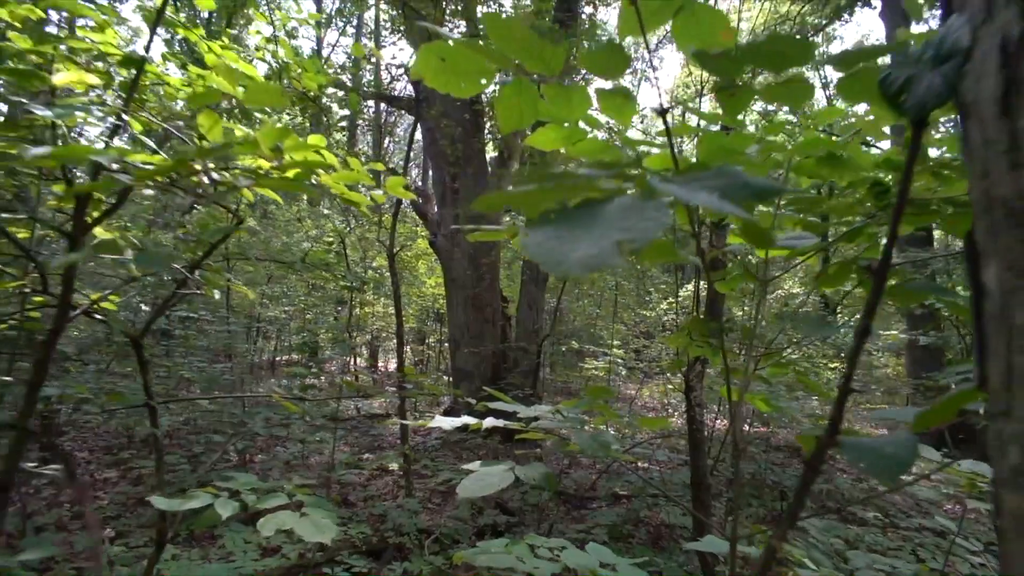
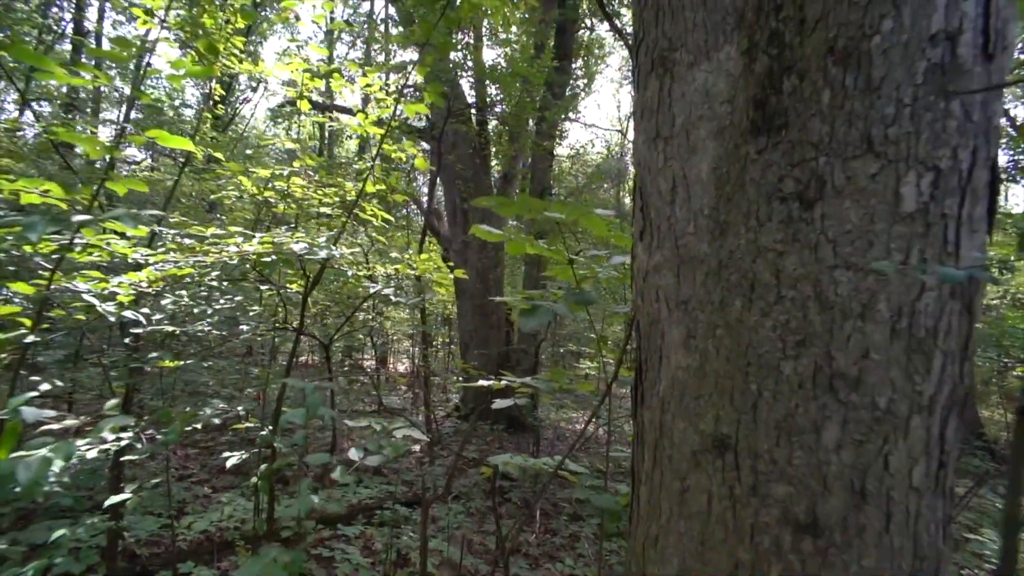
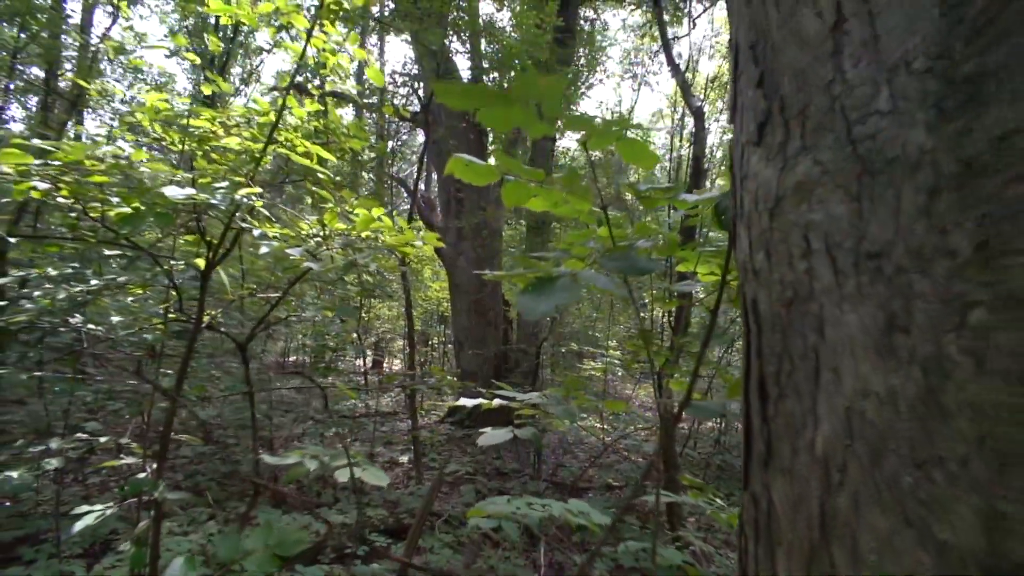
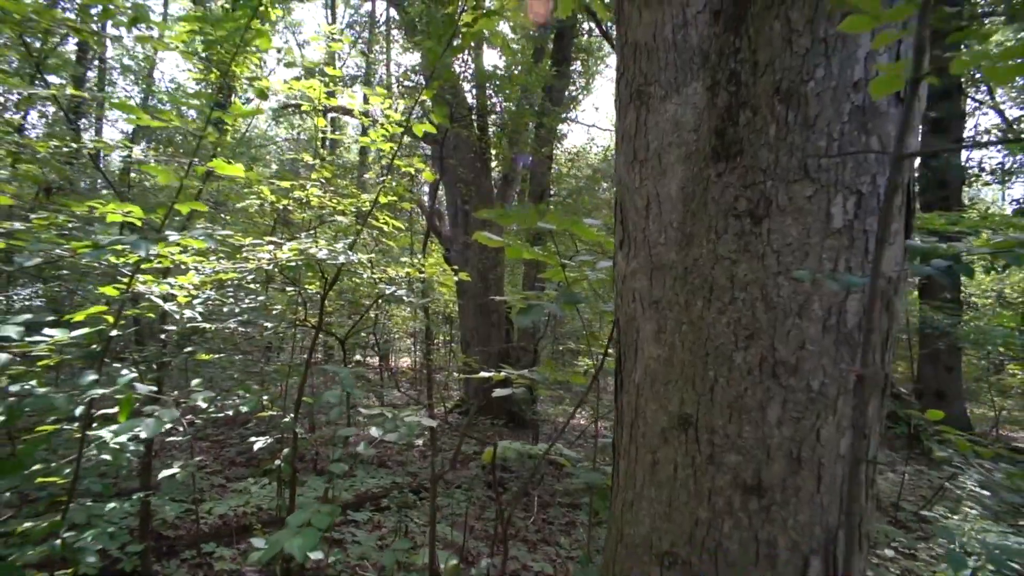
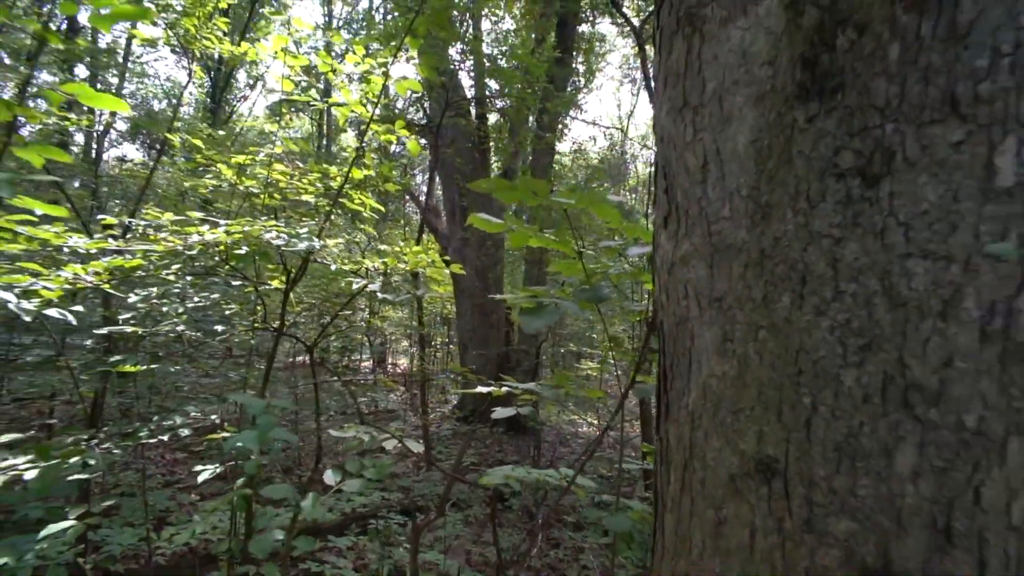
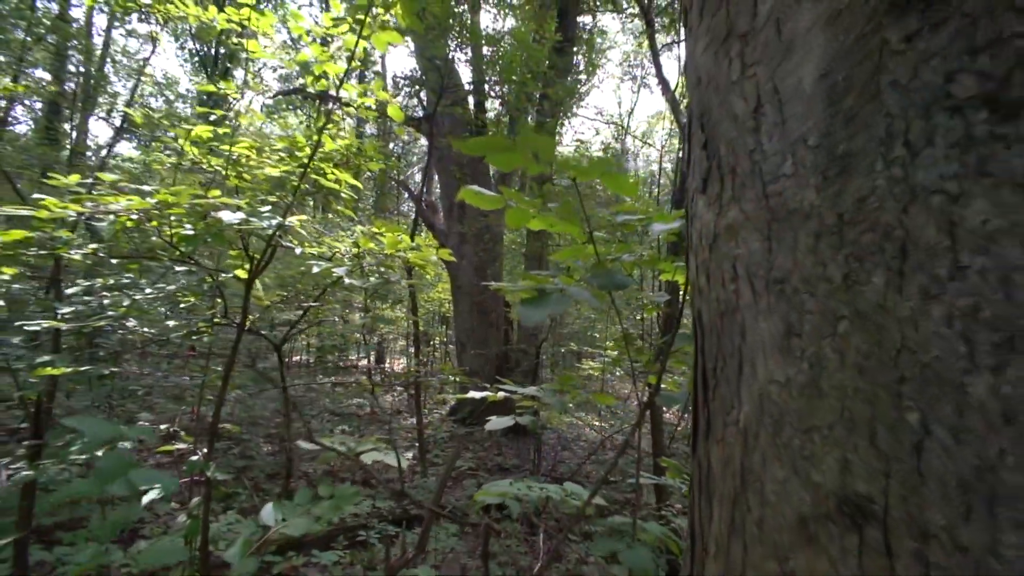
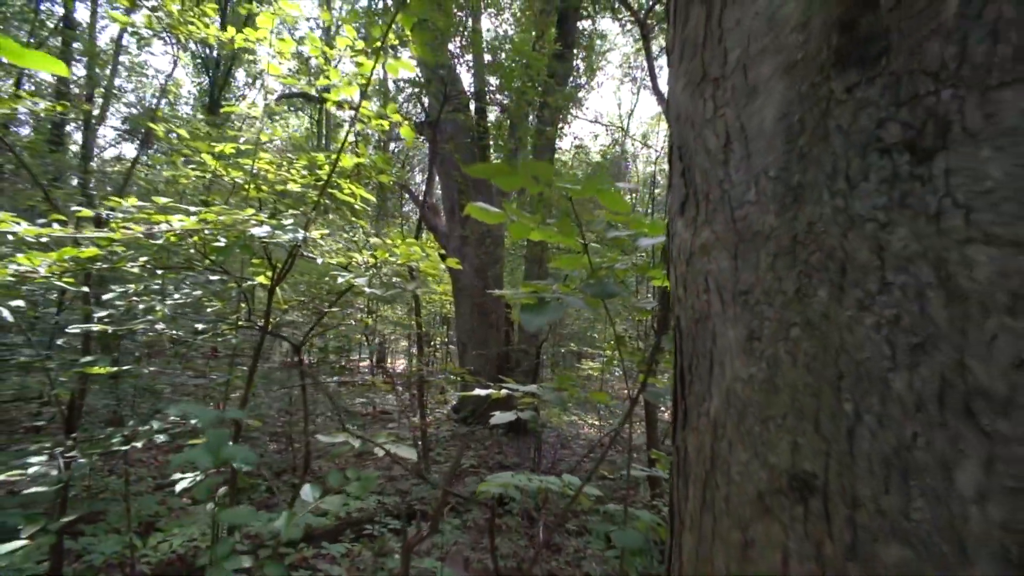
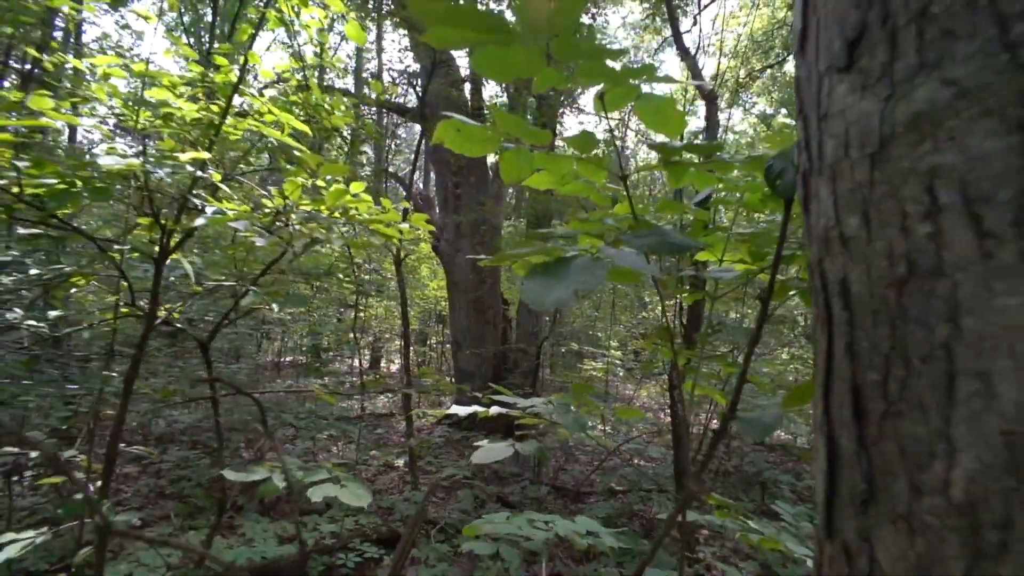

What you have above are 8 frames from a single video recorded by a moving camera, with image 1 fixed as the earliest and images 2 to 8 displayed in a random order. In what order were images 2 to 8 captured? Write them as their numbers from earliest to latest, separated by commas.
8, 3, 6, 7, 5, 2, 4
